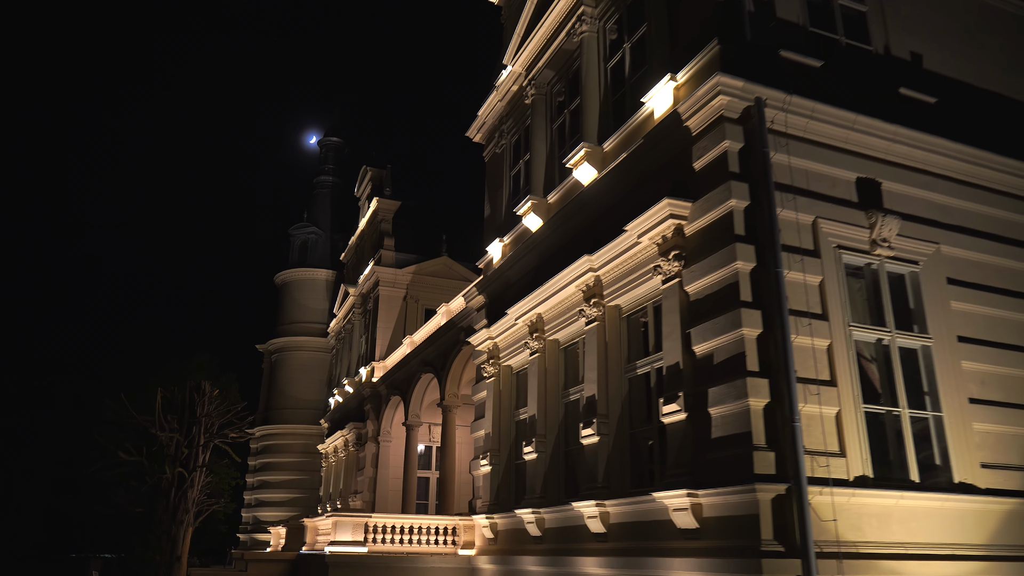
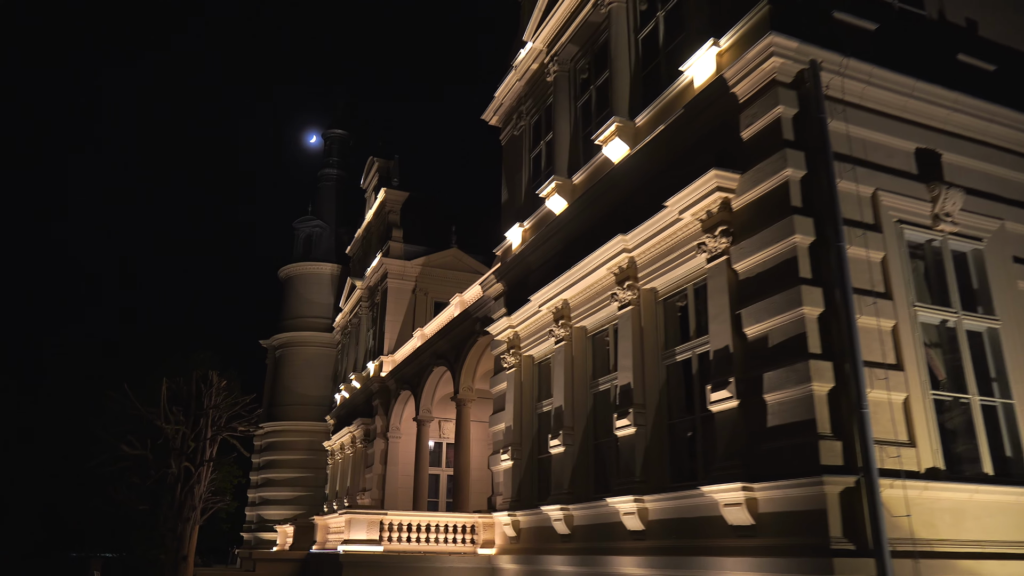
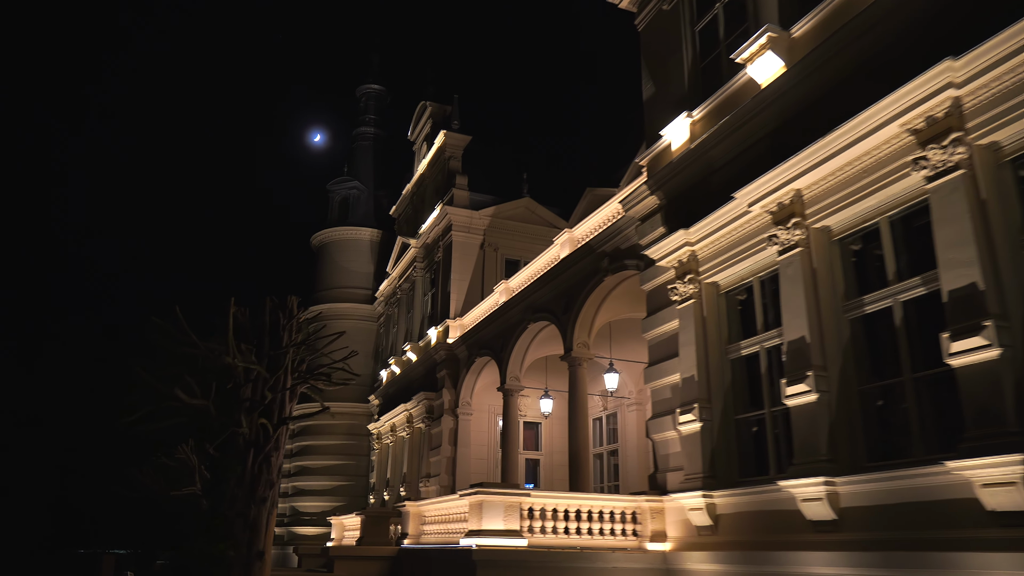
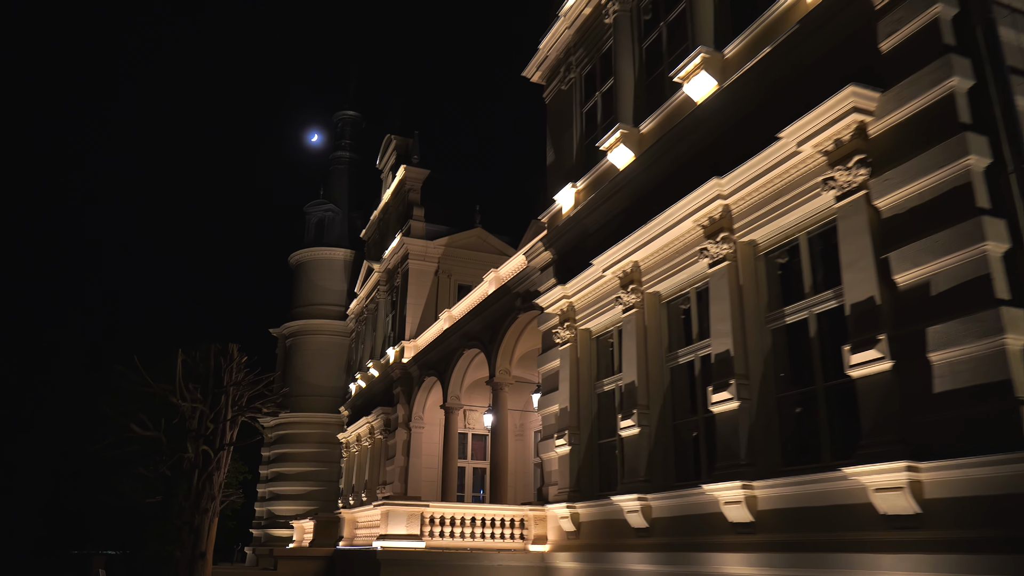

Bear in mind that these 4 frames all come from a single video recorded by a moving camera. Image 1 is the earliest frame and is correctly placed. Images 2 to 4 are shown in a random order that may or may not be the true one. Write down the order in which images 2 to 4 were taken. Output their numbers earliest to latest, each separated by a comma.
2, 4, 3
